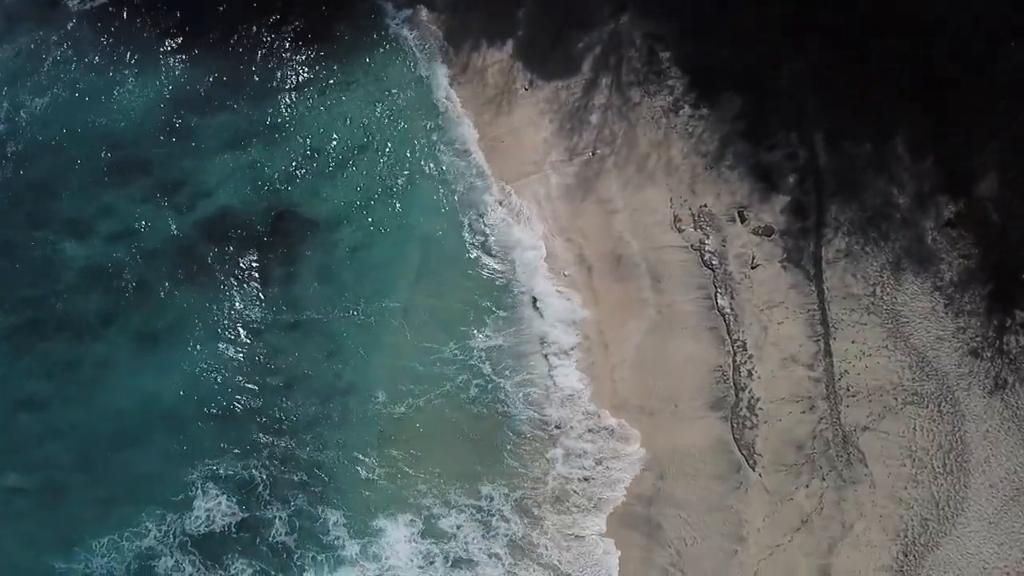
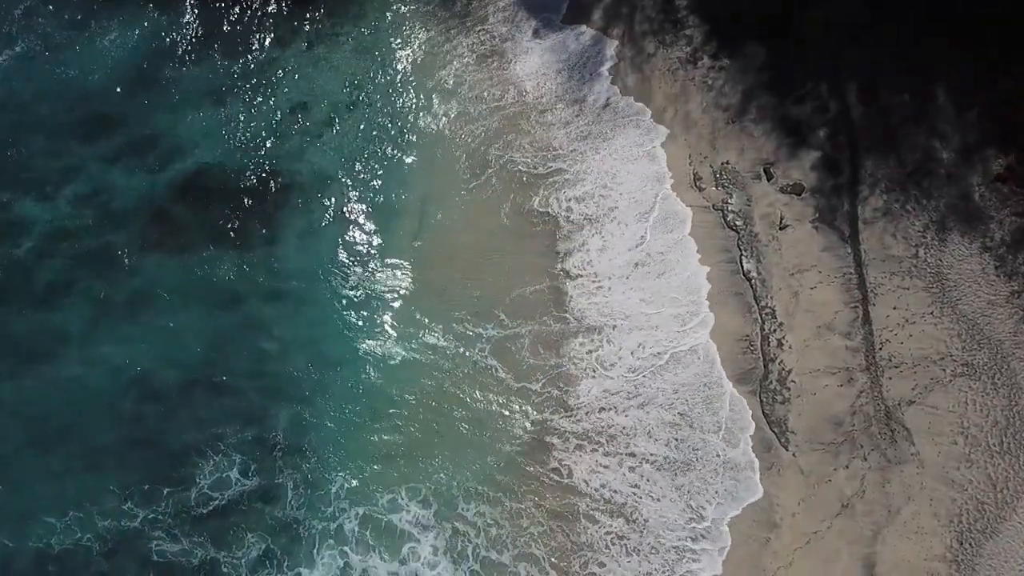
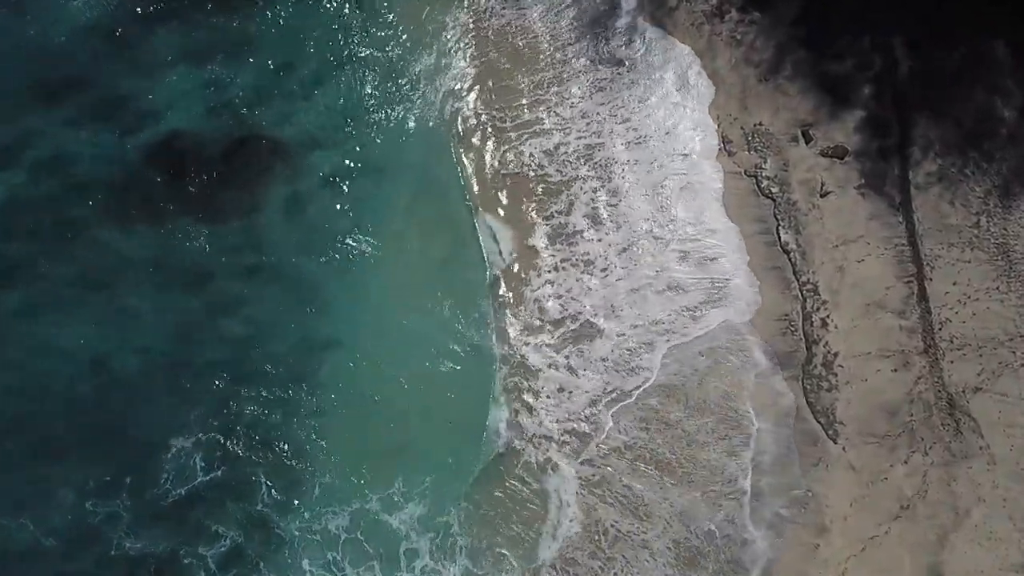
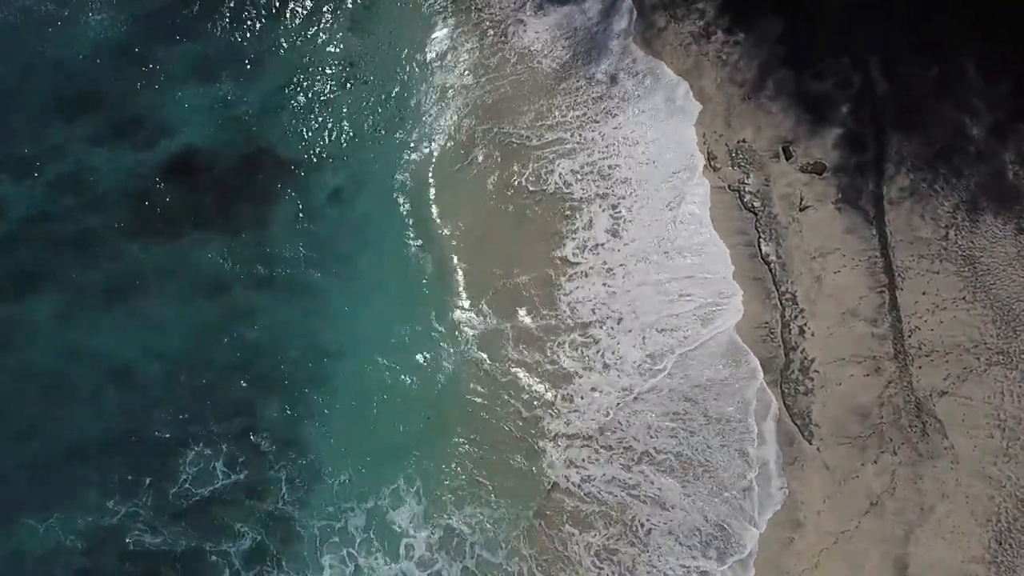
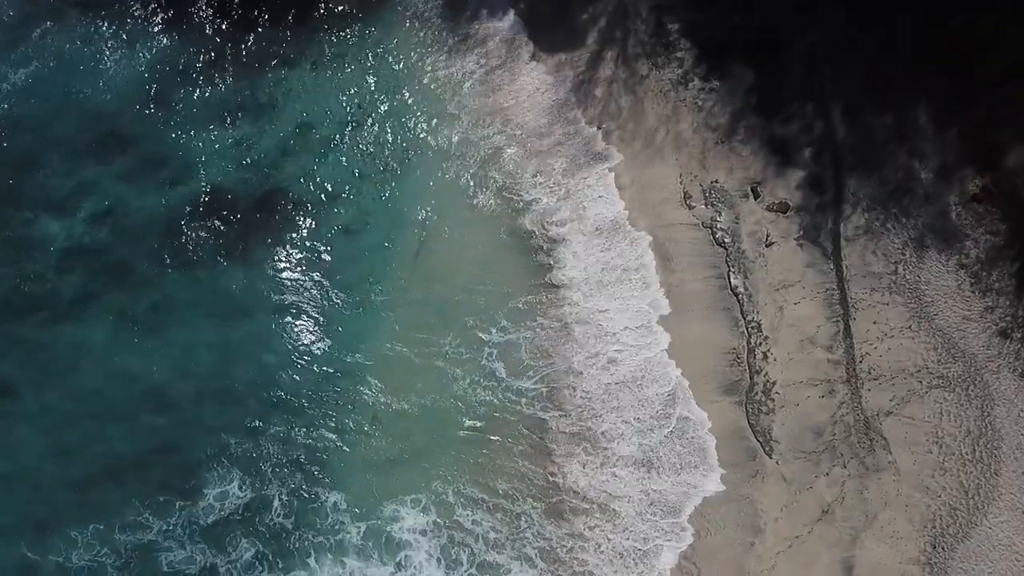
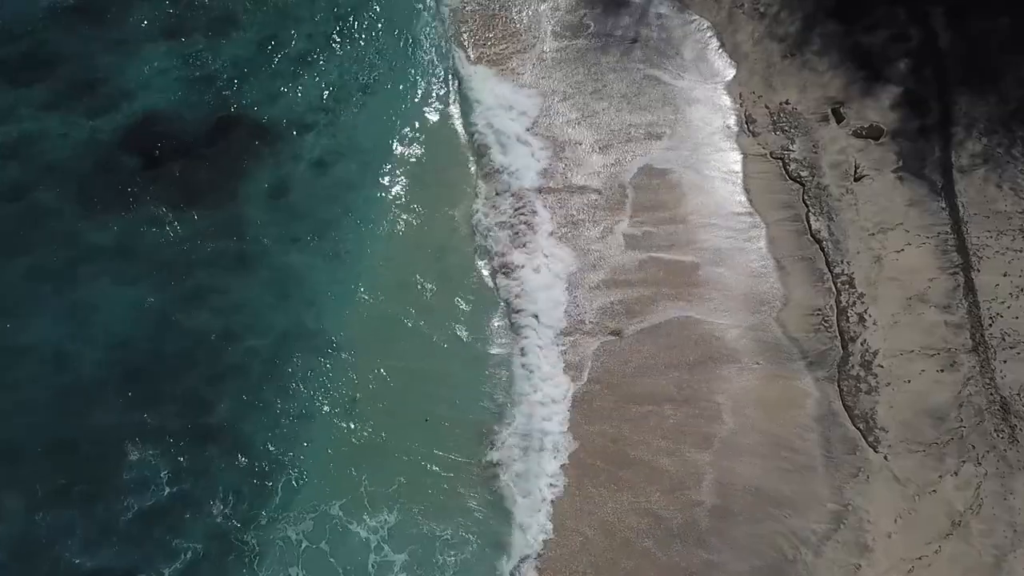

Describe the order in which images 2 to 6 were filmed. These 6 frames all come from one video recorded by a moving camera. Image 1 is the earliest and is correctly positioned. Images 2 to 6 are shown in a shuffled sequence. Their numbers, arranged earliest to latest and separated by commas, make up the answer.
5, 2, 4, 3, 6
